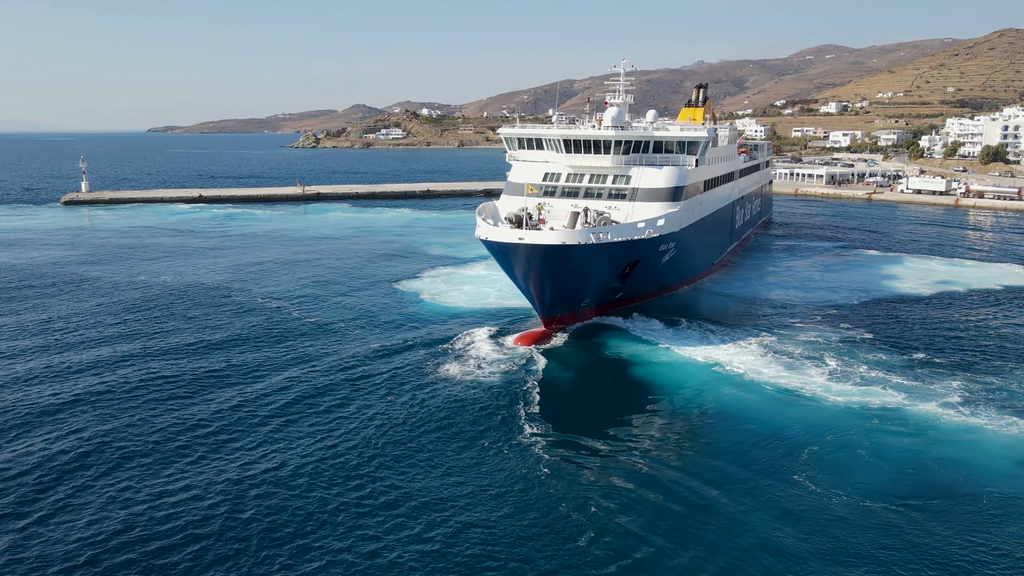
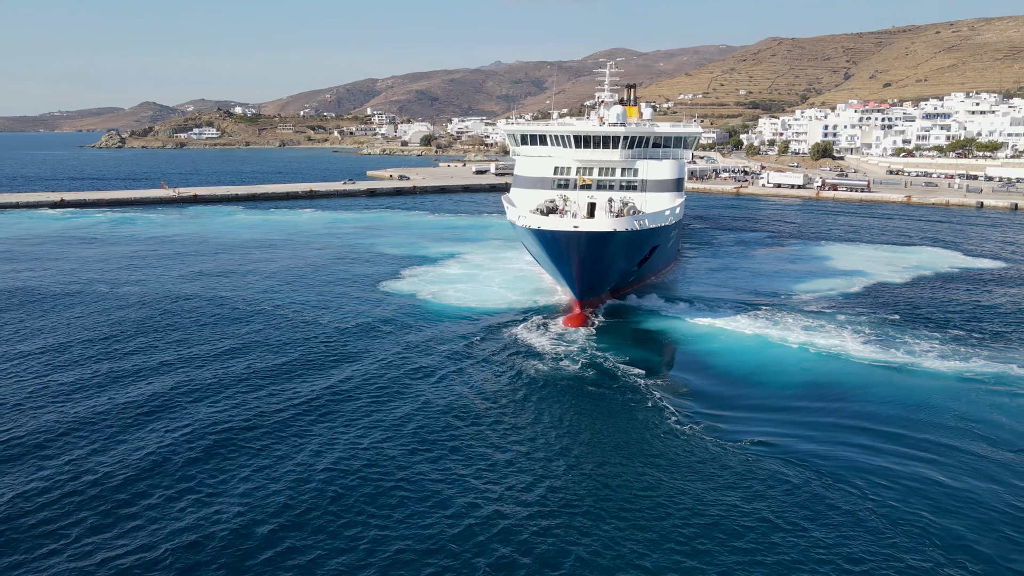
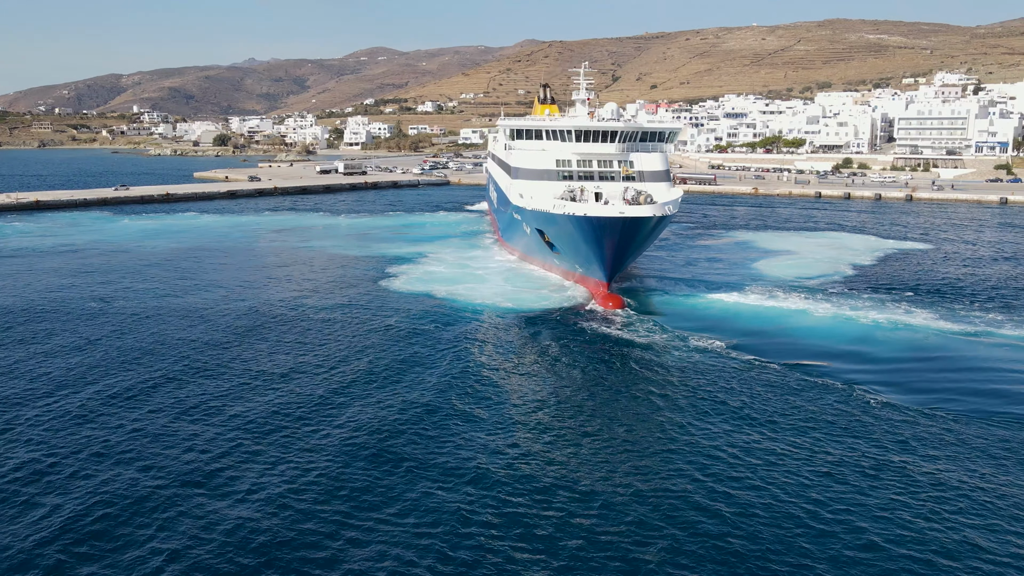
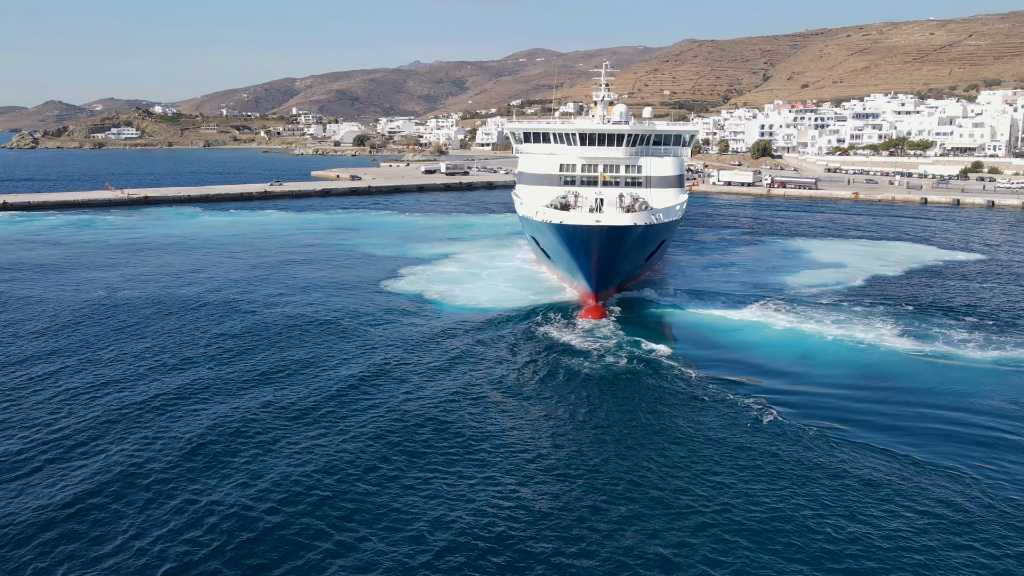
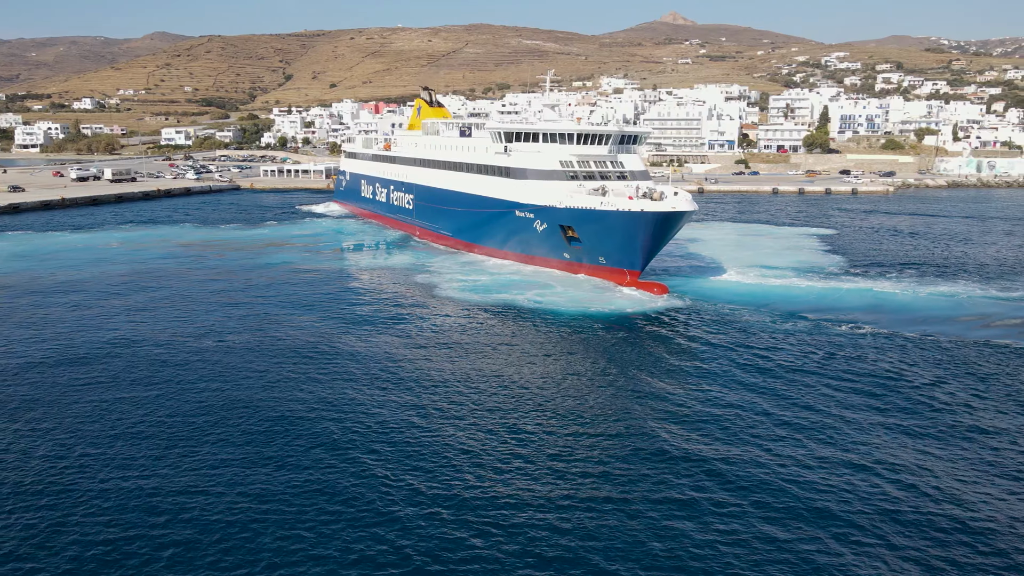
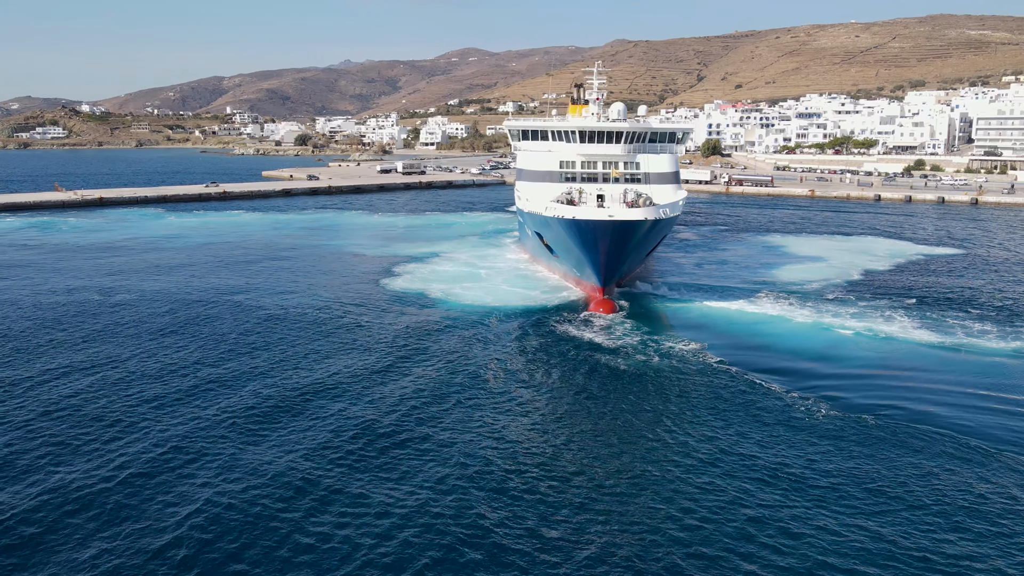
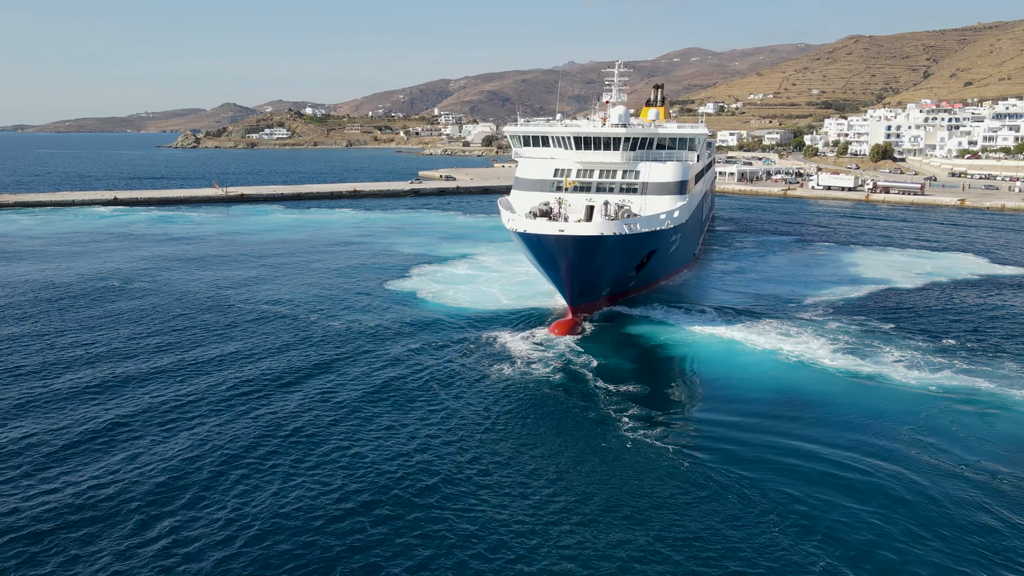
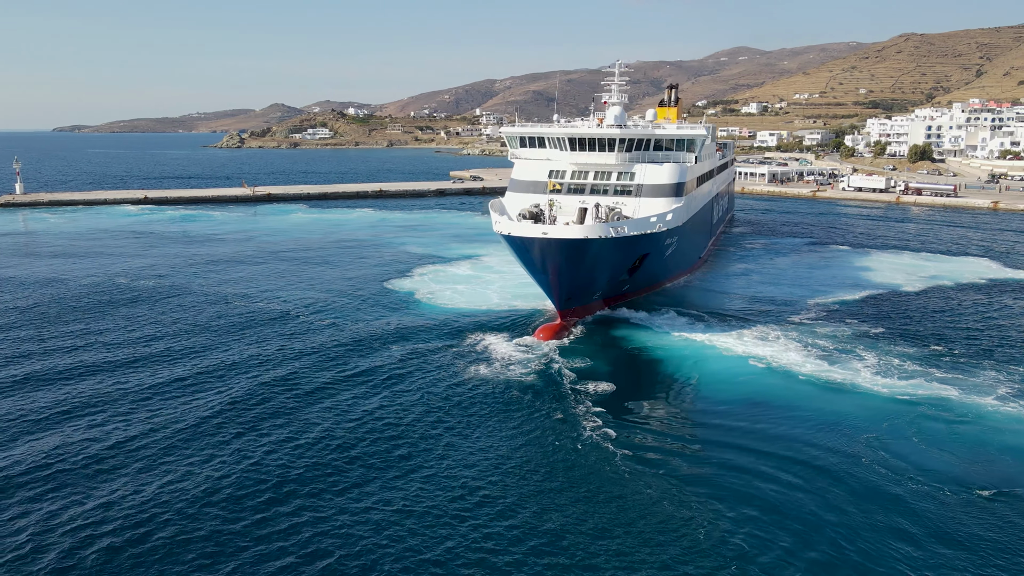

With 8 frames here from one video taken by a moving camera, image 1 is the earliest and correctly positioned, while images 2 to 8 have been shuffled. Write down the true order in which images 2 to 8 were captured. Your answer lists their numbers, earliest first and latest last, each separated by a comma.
8, 7, 2, 4, 6, 3, 5
